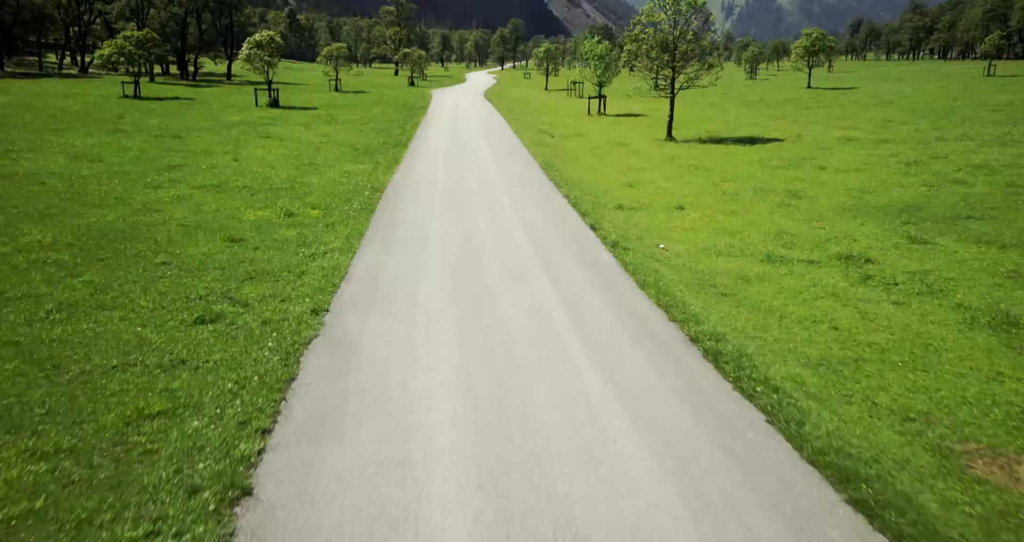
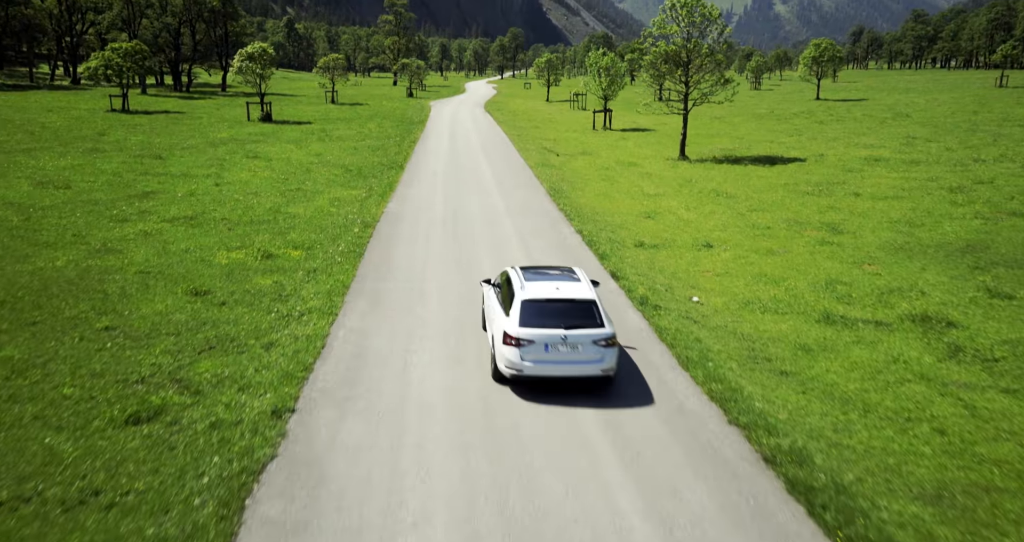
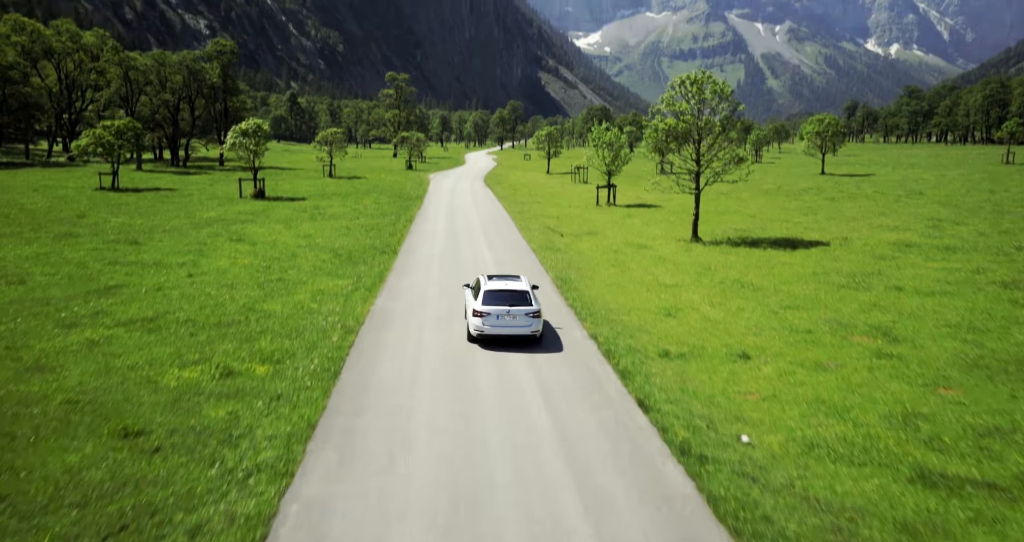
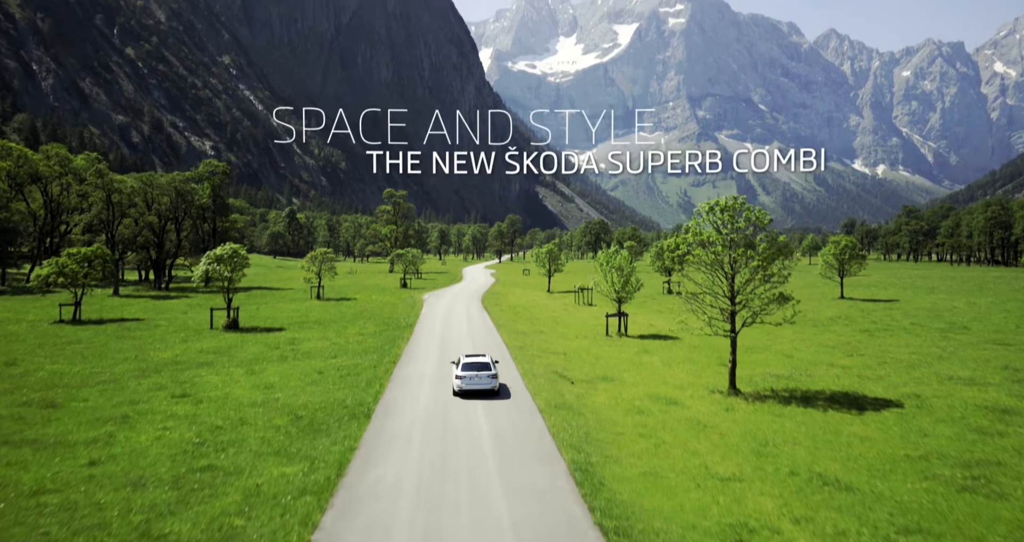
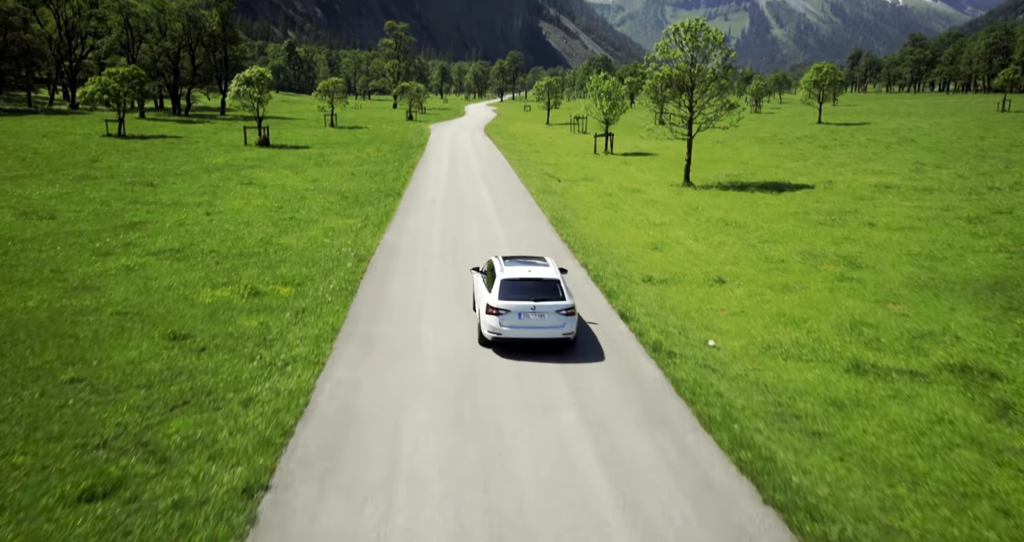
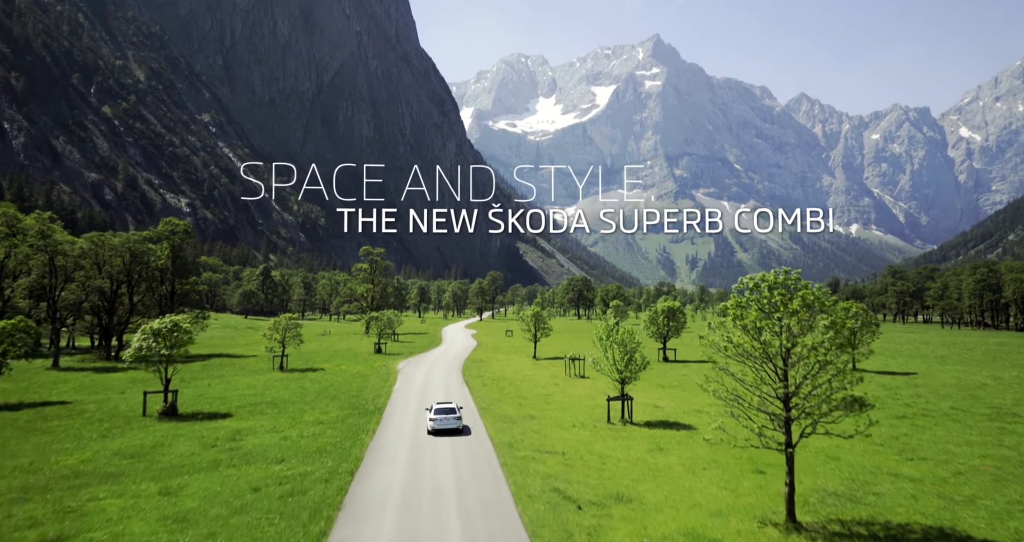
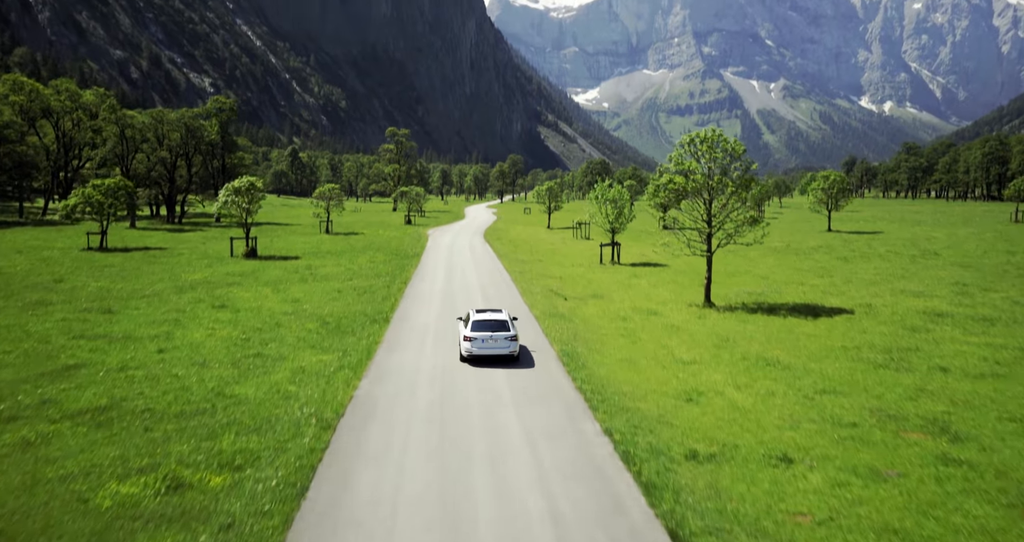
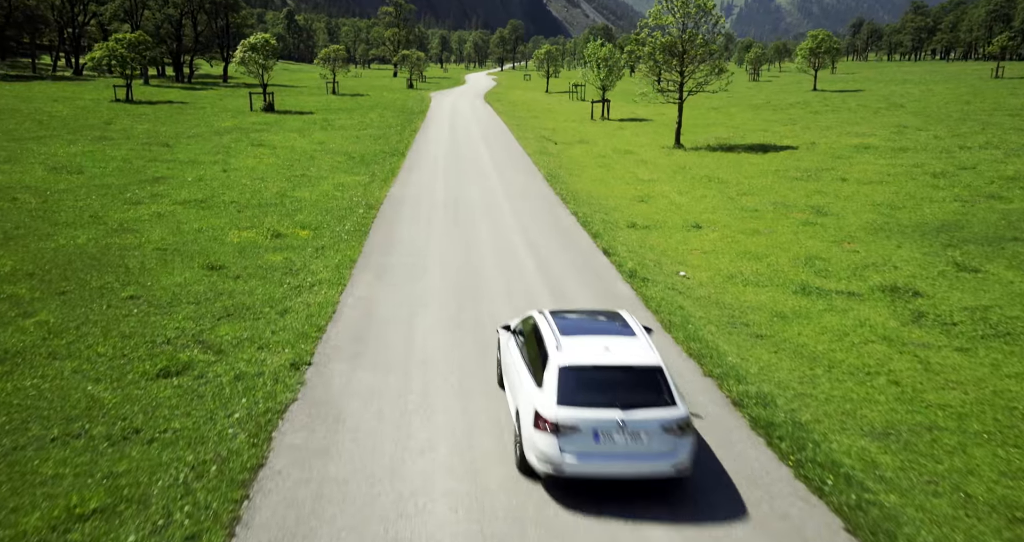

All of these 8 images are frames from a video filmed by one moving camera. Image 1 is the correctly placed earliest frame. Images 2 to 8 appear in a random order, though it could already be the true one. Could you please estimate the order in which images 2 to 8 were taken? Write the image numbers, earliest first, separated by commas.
8, 2, 5, 3, 7, 4, 6
